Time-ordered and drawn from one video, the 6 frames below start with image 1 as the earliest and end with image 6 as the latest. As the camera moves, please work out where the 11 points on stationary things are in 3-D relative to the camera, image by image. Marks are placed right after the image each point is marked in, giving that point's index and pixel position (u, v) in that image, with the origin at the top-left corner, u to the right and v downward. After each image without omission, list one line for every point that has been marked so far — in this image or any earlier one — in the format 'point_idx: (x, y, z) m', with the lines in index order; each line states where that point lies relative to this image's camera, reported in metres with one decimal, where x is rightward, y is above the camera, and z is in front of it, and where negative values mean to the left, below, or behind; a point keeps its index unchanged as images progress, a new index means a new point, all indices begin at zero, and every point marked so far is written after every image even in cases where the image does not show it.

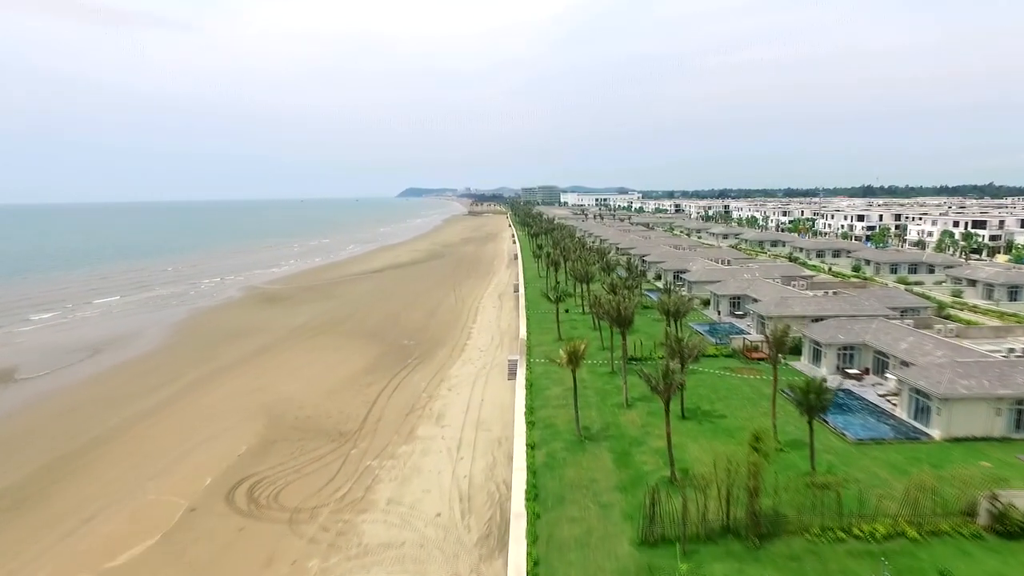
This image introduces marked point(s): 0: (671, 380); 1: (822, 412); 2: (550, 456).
0: (+4.2, -2.4, +16.3) m
1: (+7.8, -3.1, +15.7) m
2: (+1.1, -5.0, +18.7) m
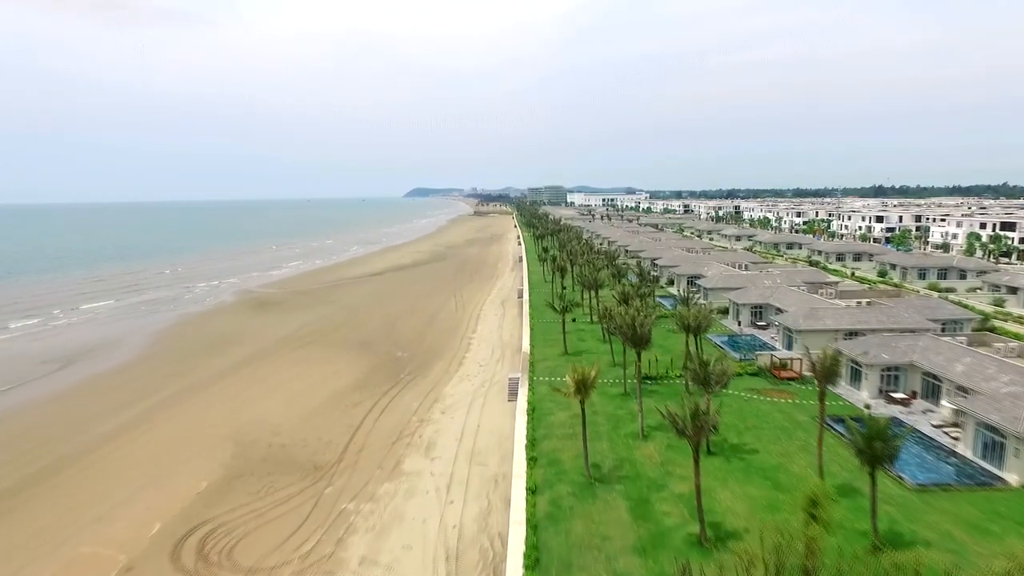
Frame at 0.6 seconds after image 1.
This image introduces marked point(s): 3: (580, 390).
0: (+4.1, -2.9, +13.4) m
1: (+7.7, -3.6, +12.8) m
2: (+1.1, -5.5, +15.9) m
3: (+1.9, -2.8, +17.2) m
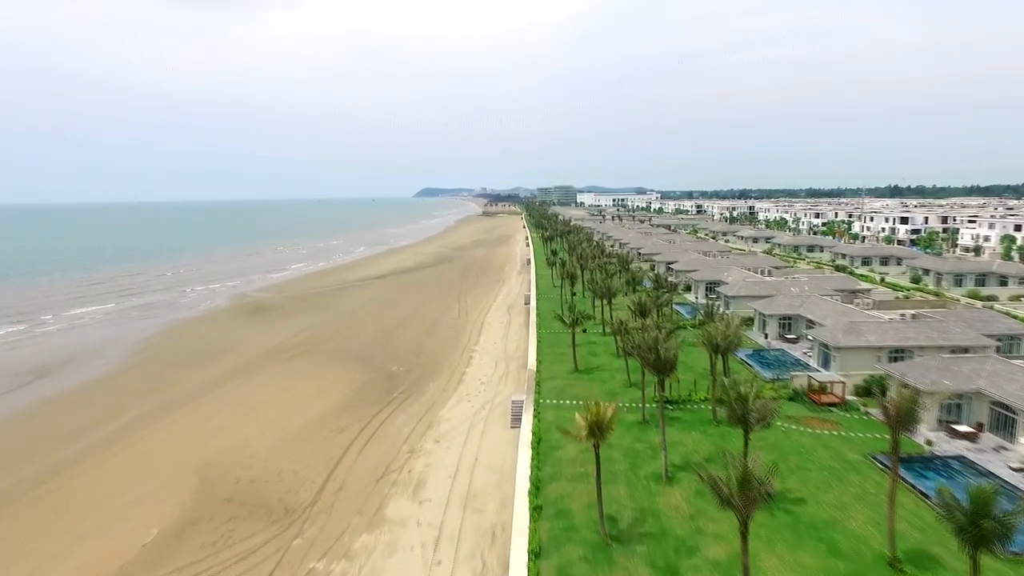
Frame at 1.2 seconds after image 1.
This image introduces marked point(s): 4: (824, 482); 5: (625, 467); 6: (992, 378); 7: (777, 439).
0: (+4.0, -3.3, +10.5) m
1: (+7.6, -4.0, +9.8) m
2: (+1.0, -5.9, +13.0) m
3: (+1.9, -3.3, +14.3) m
4: (+8.2, -5.1, +16.5) m
5: (+3.2, -5.1, +17.8) m
6: (+14.6, -2.7, +19.0) m
7: (+8.1, -4.6, +19.2) m
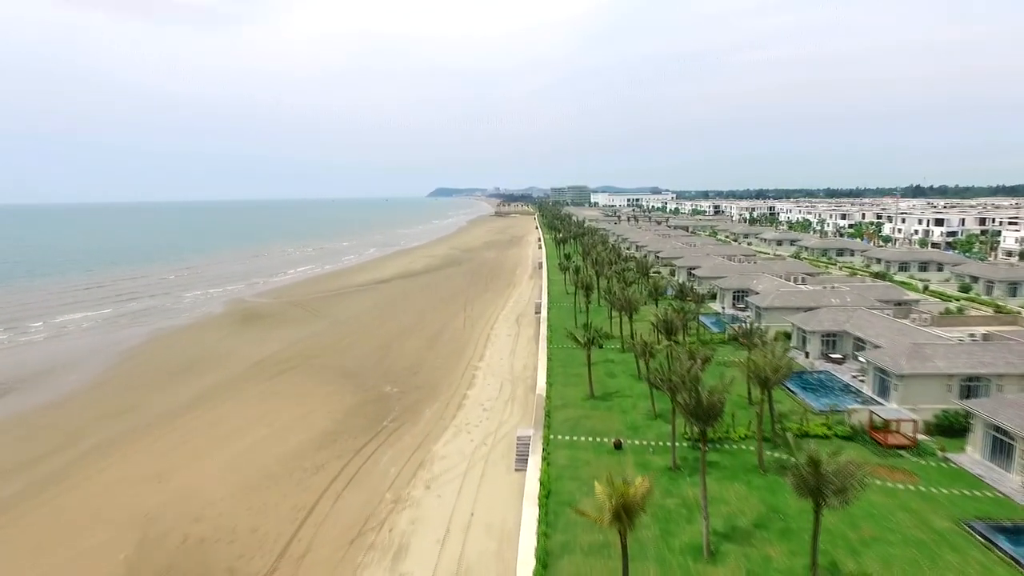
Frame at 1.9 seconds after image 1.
0: (+3.9, -3.9, +7.0) m
1: (+7.5, -4.6, +6.2) m
2: (+1.0, -6.4, +9.6) m
3: (+1.9, -3.8, +10.8) m
4: (+8.2, -5.6, +12.9) m
5: (+3.3, -5.6, +14.3) m
6: (+14.7, -3.3, +15.3) m
7: (+8.2, -5.1, +15.6) m
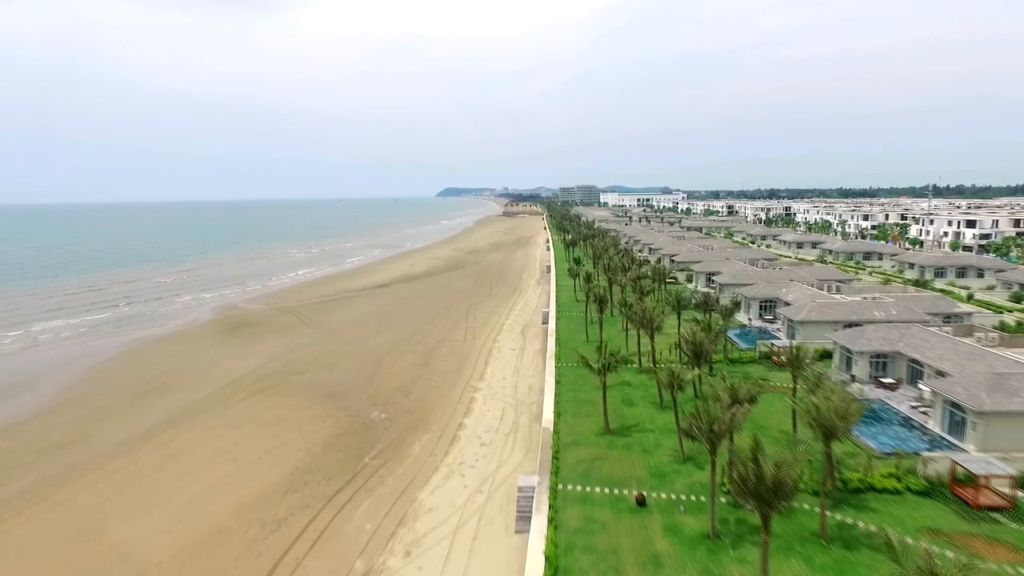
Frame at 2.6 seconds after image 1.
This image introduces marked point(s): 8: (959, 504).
0: (+3.7, -4.4, +3.5) m
1: (+7.3, -5.1, +2.7) m
2: (+0.8, -7.0, +6.1) m
3: (+1.8, -4.3, +7.4) m
4: (+8.1, -6.2, +9.4) m
5: (+3.2, -6.1, +10.8) m
6: (+14.6, -3.9, +11.7) m
7: (+8.1, -5.7, +12.0) m
8: (+10.7, -5.2, +15.0) m
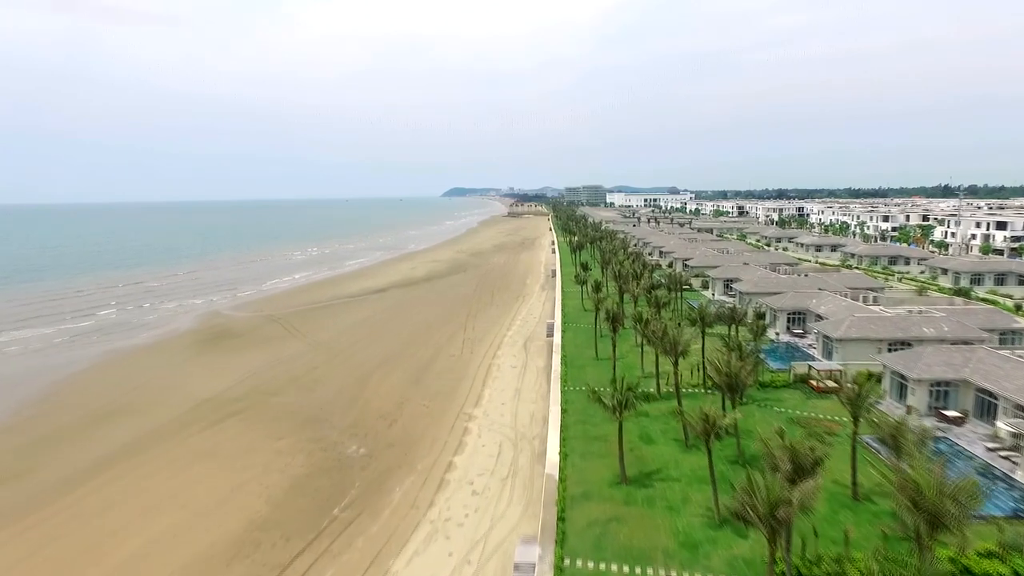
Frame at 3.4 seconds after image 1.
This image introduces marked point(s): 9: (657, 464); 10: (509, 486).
0: (+3.5, -4.9, 0.0) m
1: (+7.1, -5.7, -0.8) m
2: (+0.6, -7.5, +2.7) m
3: (+1.6, -4.9, +3.9) m
4: (+8.0, -6.7, +5.9) m
5: (+3.0, -6.7, +7.4) m
6: (+14.5, -4.4, +8.1) m
7: (+8.0, -6.2, +8.5) m
8: (+10.6, -5.7, +11.5) m
9: (+4.1, -5.0, +17.8) m
10: (-0.1, -5.7, +18.1) m
